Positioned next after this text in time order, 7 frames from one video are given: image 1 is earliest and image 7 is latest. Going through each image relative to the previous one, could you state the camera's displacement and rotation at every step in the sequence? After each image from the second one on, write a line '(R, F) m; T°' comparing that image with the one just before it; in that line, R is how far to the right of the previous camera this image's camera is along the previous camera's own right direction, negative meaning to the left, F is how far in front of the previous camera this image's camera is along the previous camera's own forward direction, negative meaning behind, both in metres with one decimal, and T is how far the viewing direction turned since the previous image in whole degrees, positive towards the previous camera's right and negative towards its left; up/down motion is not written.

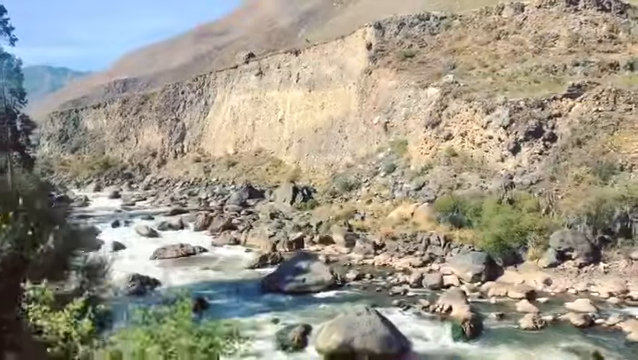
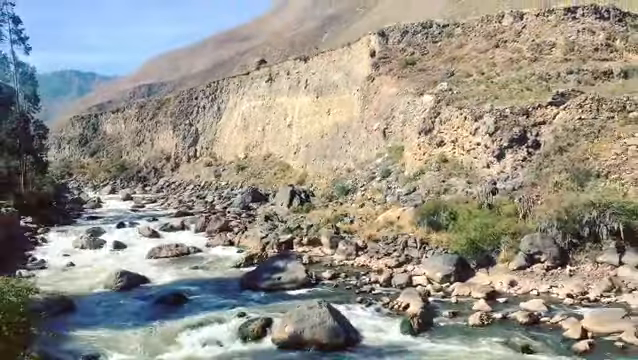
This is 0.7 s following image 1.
(+1.9, -1.2) m; -2°
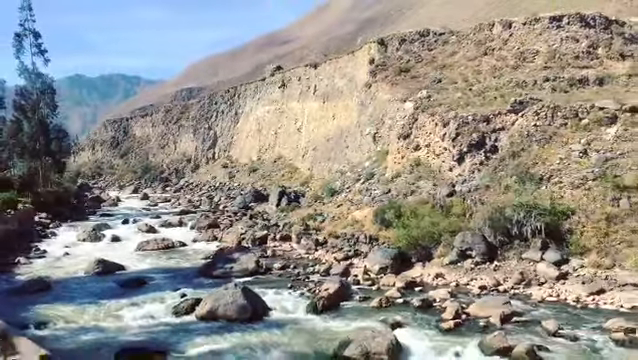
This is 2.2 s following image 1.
(+4.2, -2.7) m; -4°
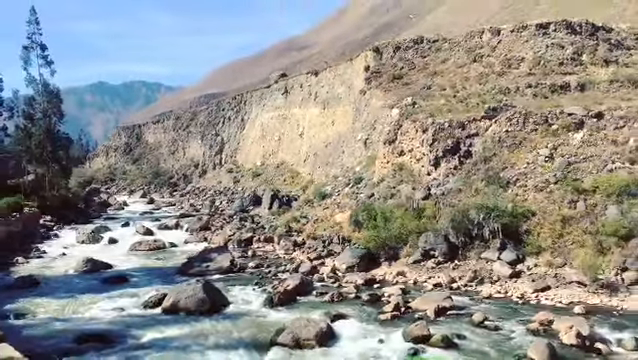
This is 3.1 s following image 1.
(+2.4, -1.6) m; -2°
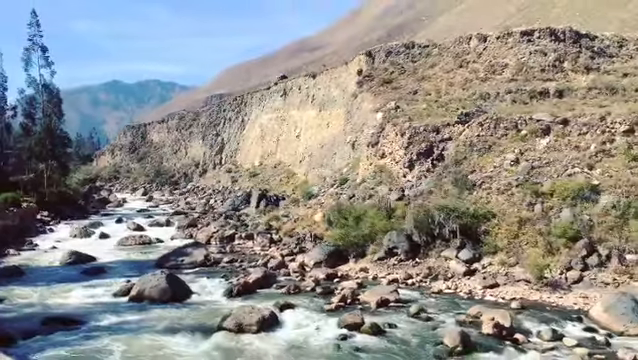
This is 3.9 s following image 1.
(+2.1, -1.5) m; -1°
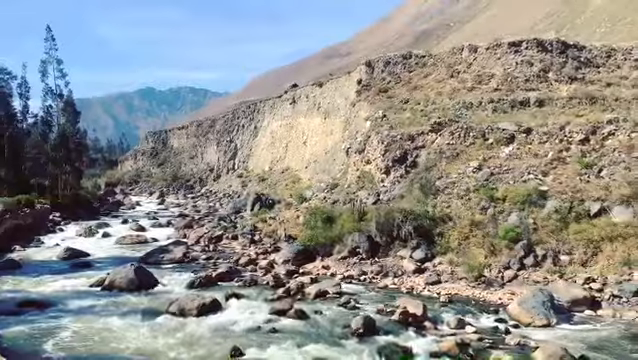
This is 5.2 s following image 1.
(+3.5, -2.4) m; -3°
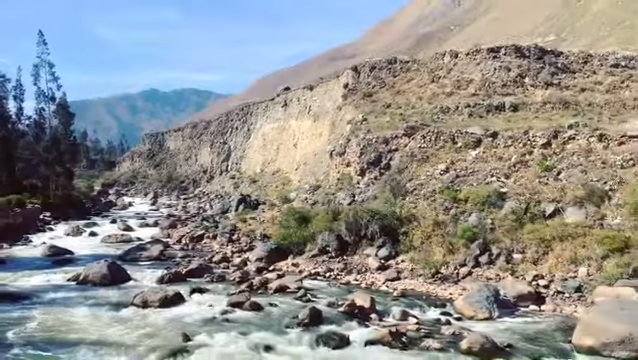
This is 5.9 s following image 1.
(+1.8, -1.4) m; 0°
